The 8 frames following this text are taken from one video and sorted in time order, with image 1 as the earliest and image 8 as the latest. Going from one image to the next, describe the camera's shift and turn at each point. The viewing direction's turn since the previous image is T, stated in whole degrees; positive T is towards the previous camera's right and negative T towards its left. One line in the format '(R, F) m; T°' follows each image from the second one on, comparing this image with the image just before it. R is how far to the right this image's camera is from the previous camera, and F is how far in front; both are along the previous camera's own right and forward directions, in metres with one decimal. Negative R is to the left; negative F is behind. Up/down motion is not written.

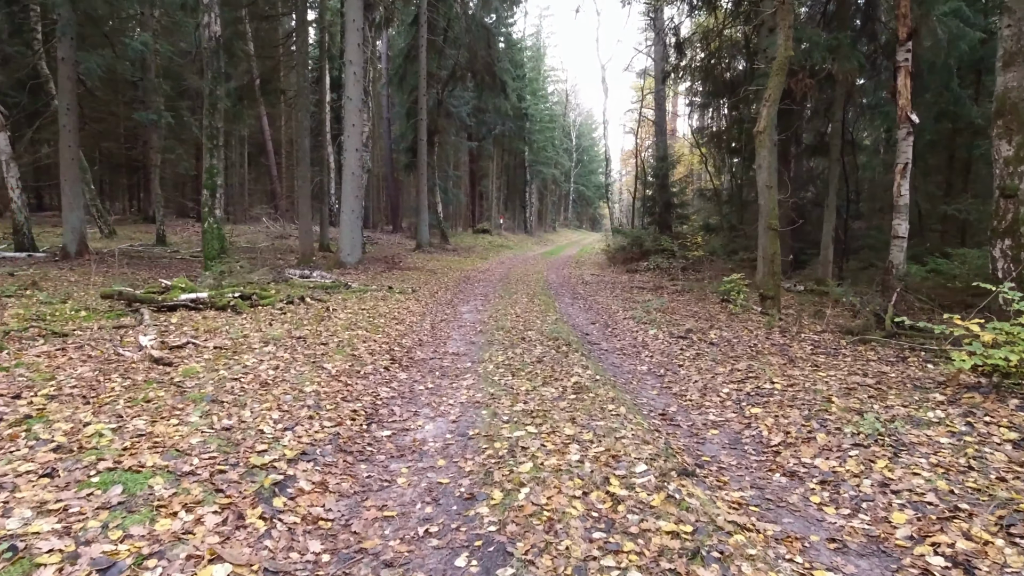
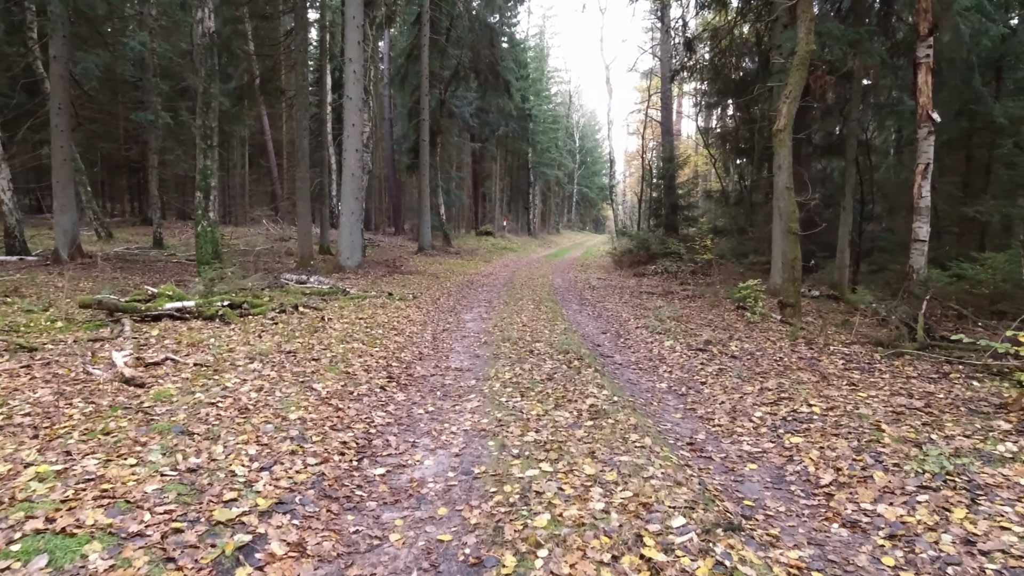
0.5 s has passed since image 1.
(-0.1, +0.6) m; 0°
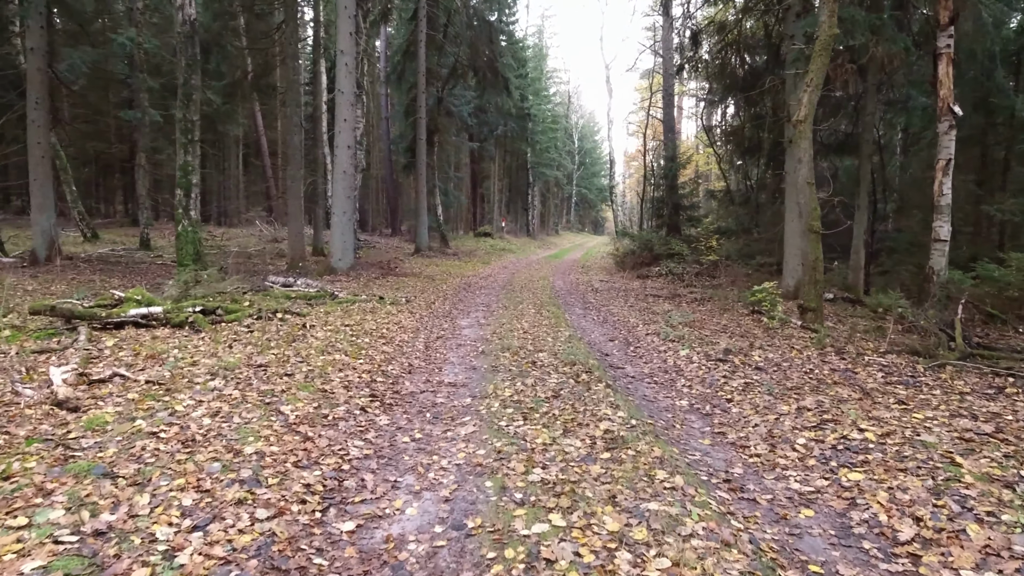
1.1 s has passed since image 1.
(0.0, +0.8) m; 0°
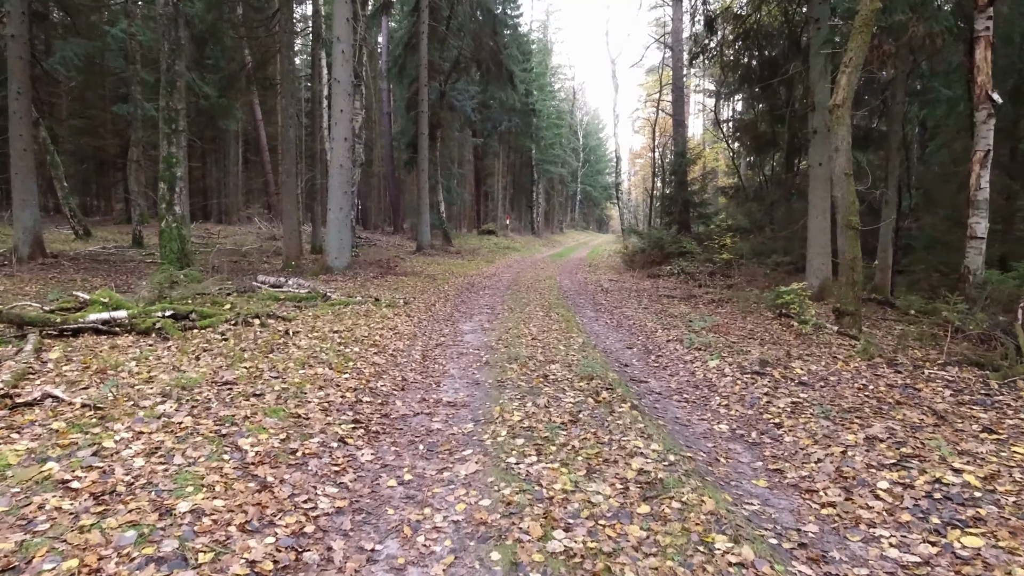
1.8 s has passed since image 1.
(0.0, +0.9) m; 0°
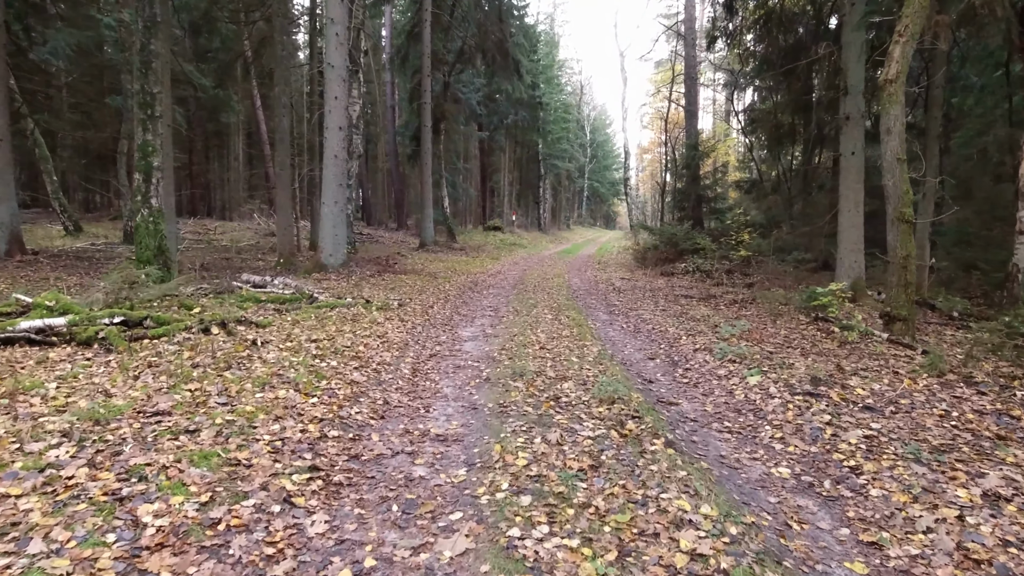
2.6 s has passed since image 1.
(0.0, +1.0) m; -1°
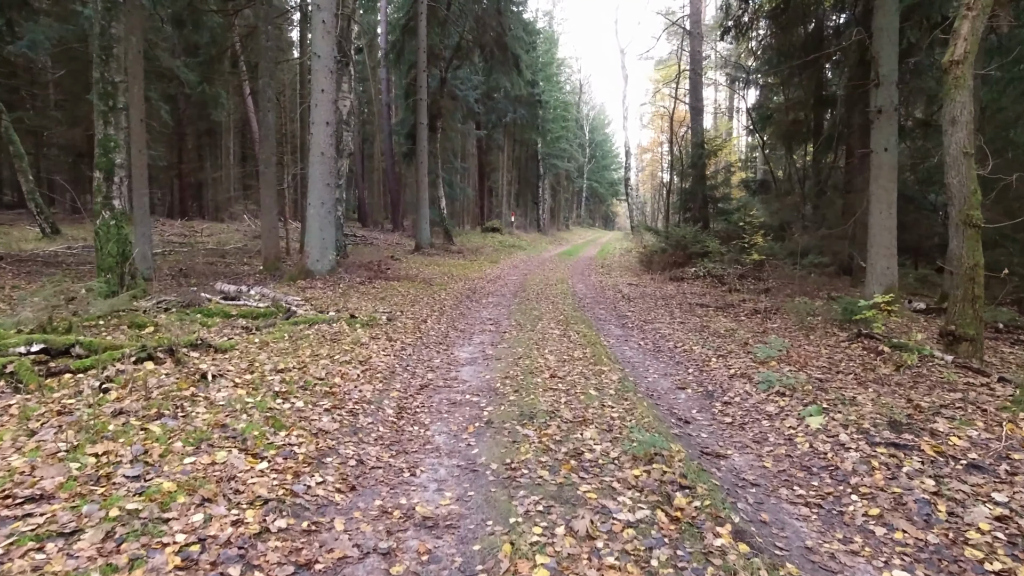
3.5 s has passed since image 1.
(-0.1, +1.1) m; 0°
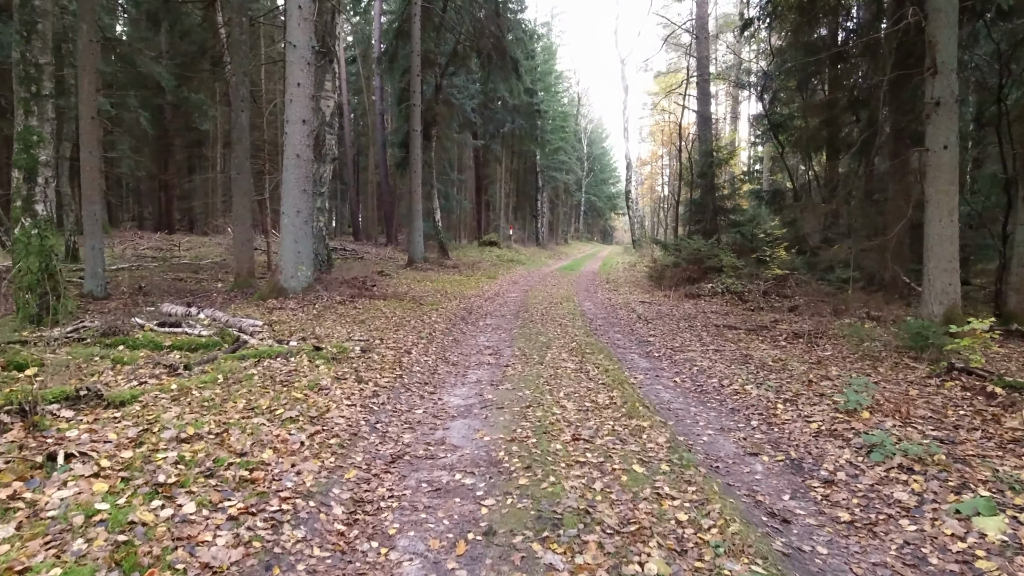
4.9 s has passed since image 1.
(-0.1, +1.7) m; 0°
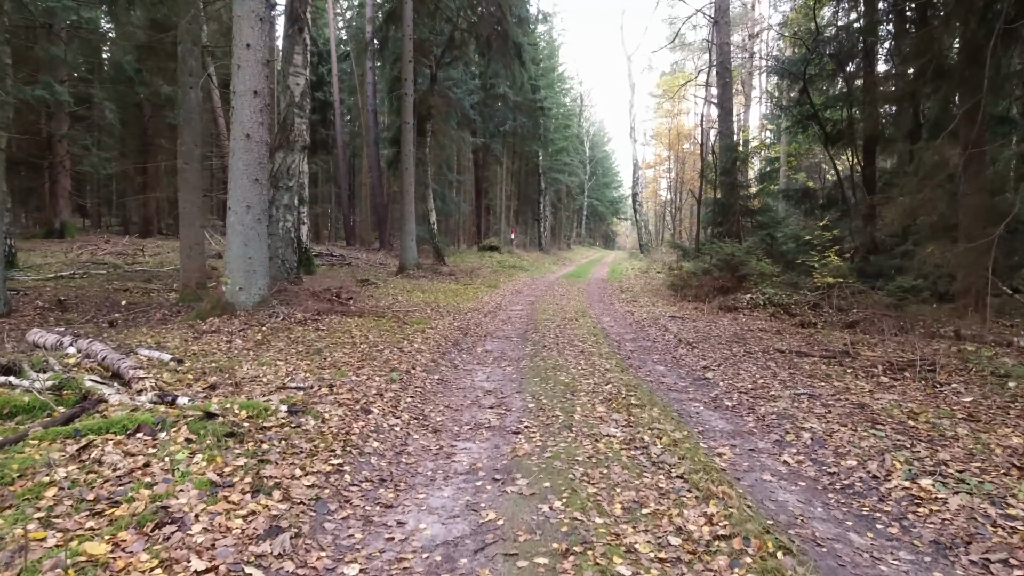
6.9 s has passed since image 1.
(-0.1, +2.6) m; 0°
